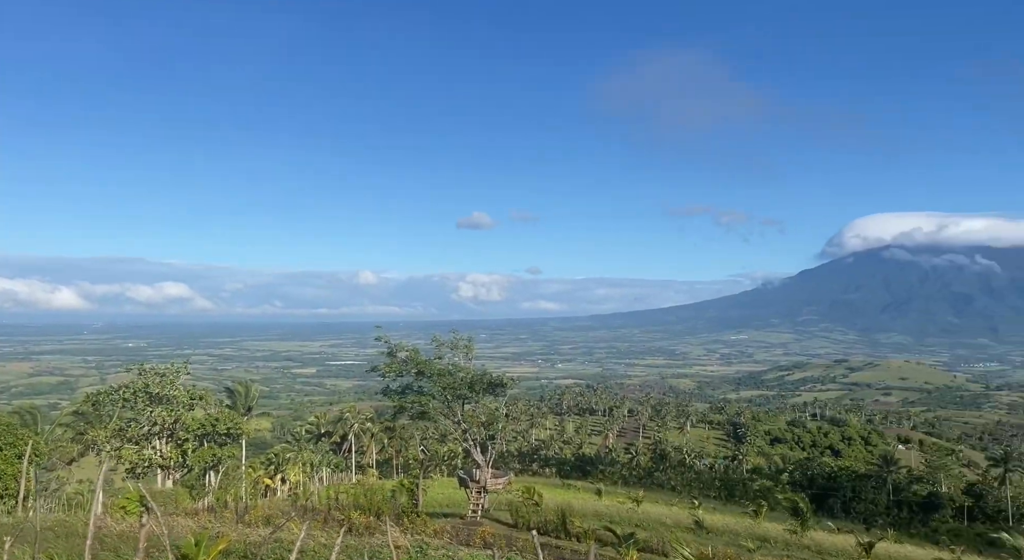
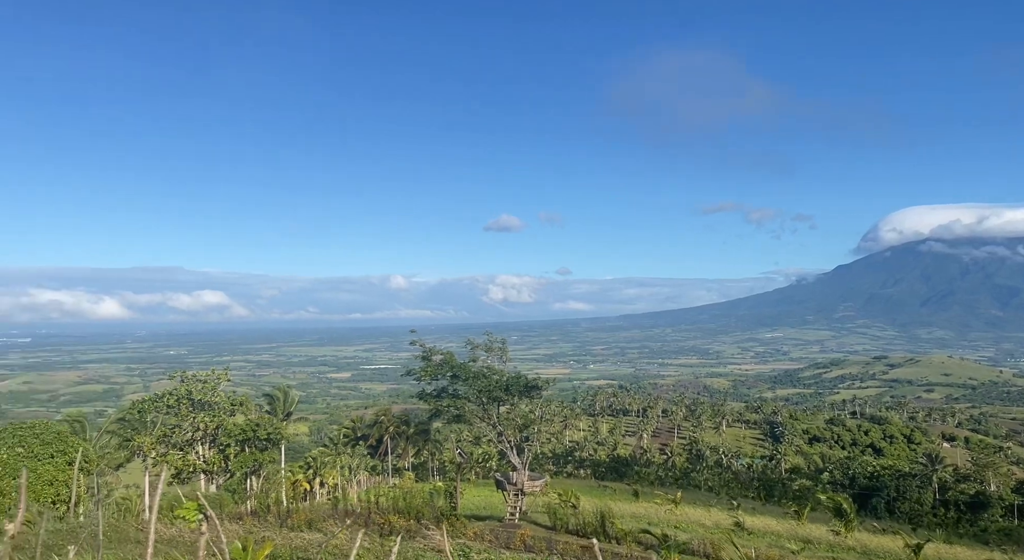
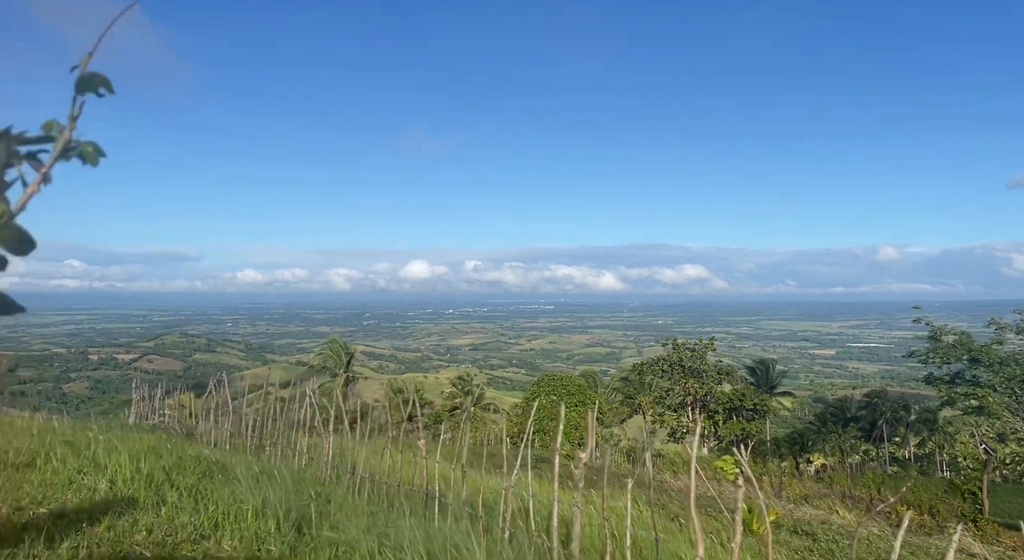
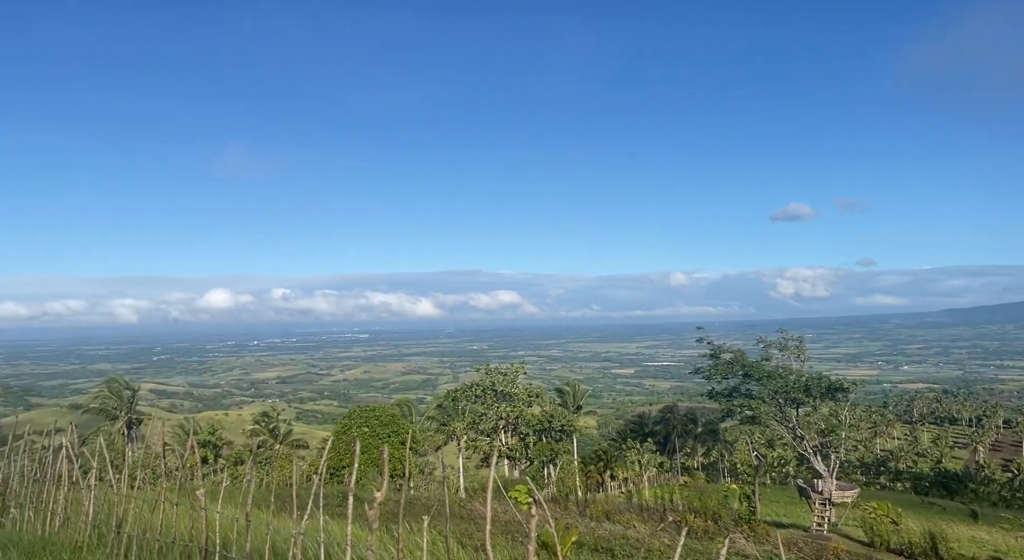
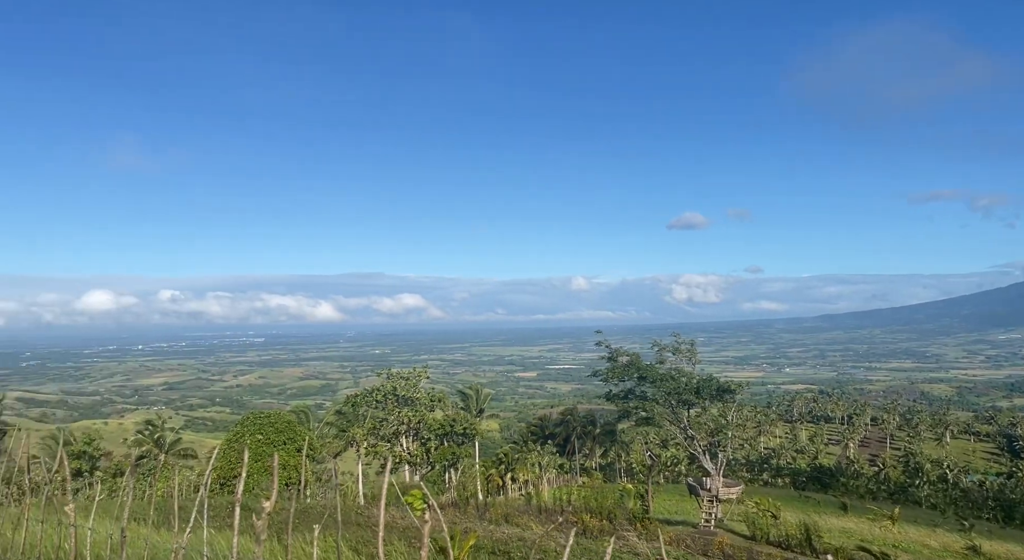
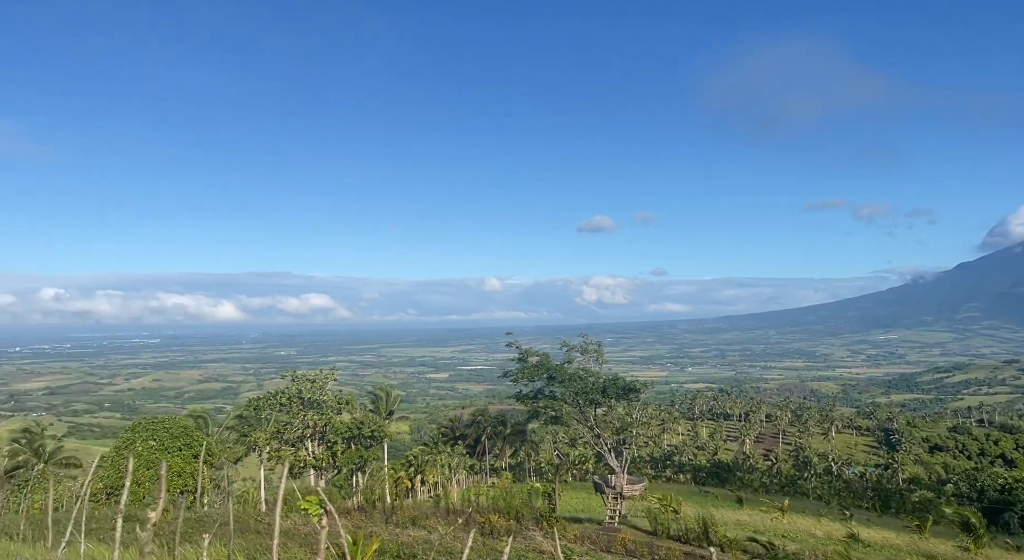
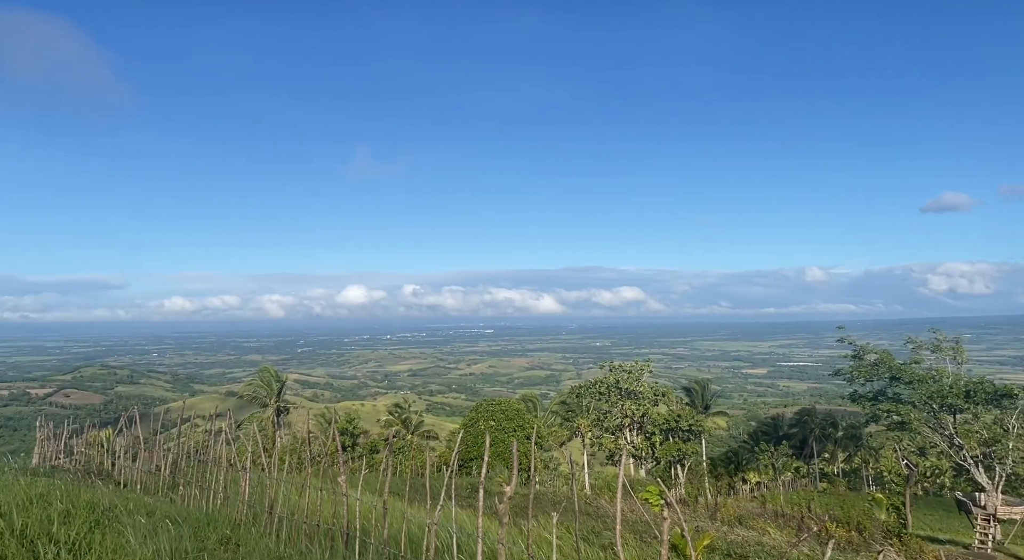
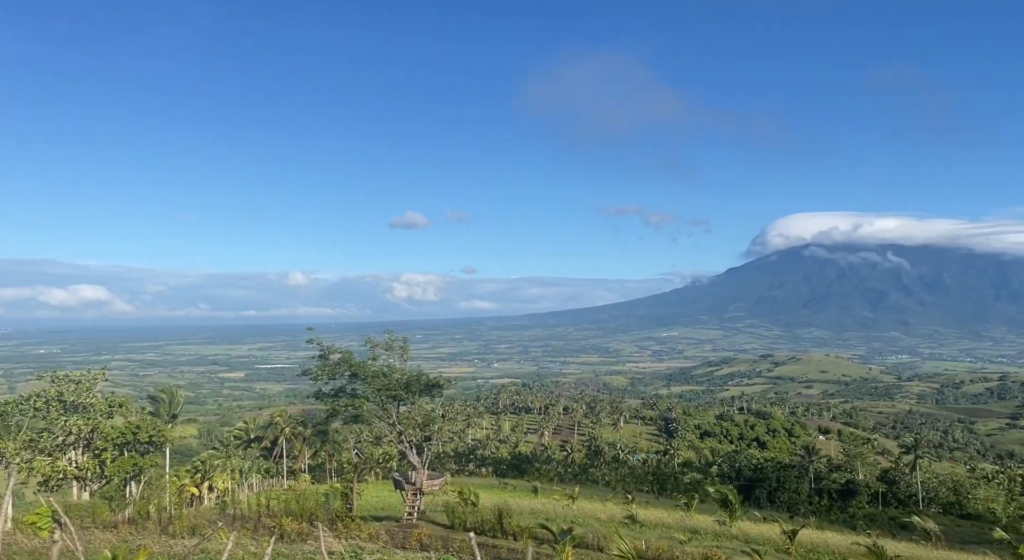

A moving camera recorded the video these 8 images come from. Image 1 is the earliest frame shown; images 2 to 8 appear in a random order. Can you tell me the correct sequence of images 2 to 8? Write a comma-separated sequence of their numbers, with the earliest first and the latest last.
8, 2, 6, 5, 4, 7, 3
